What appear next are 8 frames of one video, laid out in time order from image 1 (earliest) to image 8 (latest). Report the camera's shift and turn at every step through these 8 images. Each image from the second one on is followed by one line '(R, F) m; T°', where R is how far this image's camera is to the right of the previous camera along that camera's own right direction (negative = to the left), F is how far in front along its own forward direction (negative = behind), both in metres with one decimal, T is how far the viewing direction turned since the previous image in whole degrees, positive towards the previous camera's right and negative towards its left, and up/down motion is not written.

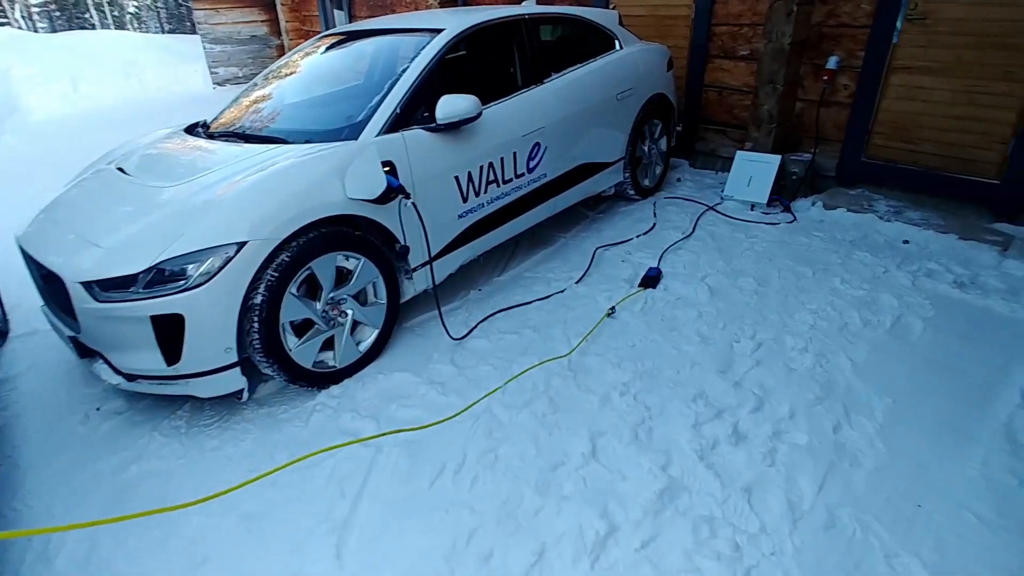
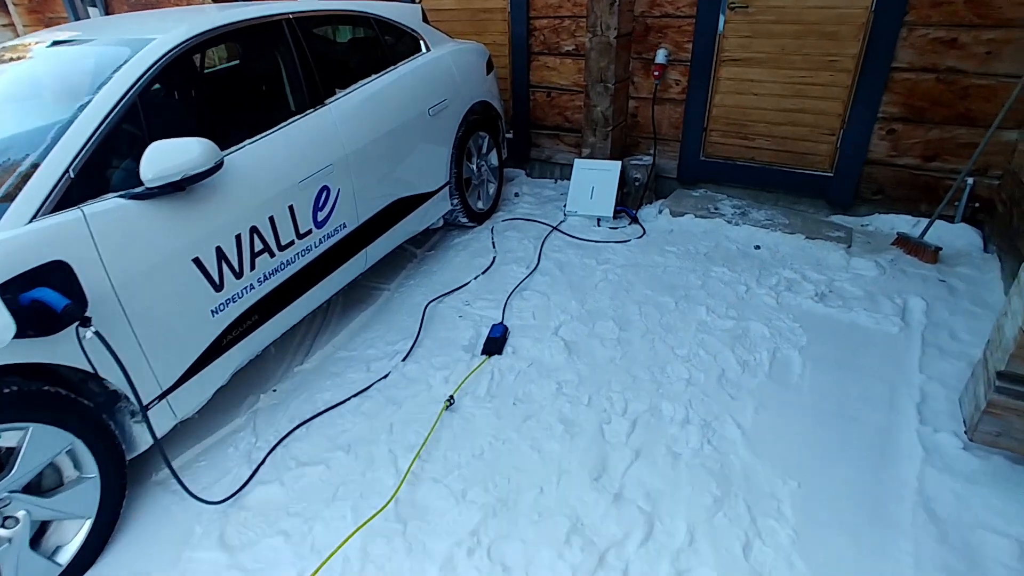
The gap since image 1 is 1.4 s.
(+0.3, +0.7) m; +13°
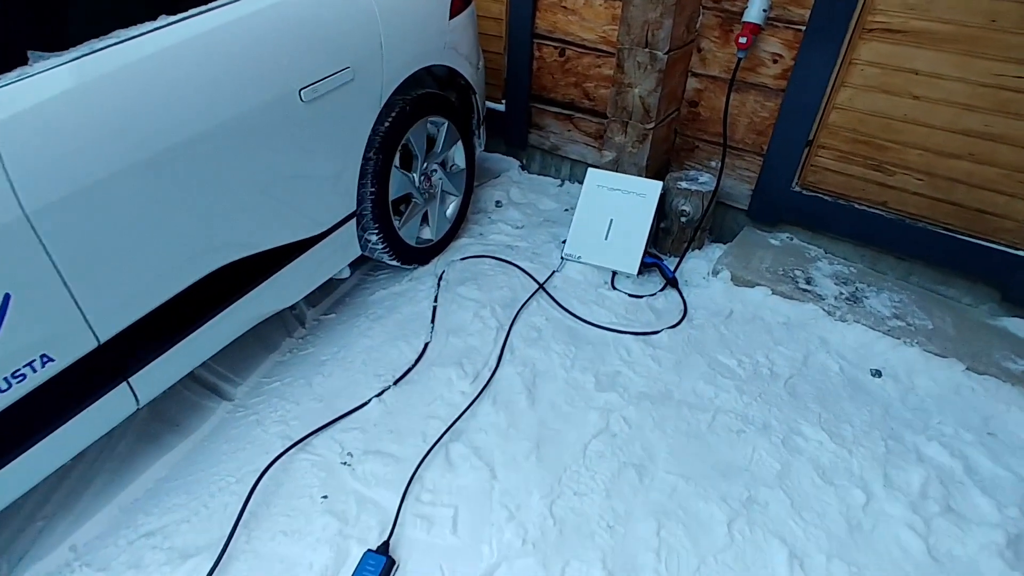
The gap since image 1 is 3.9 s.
(+0.2, +1.4) m; -2°
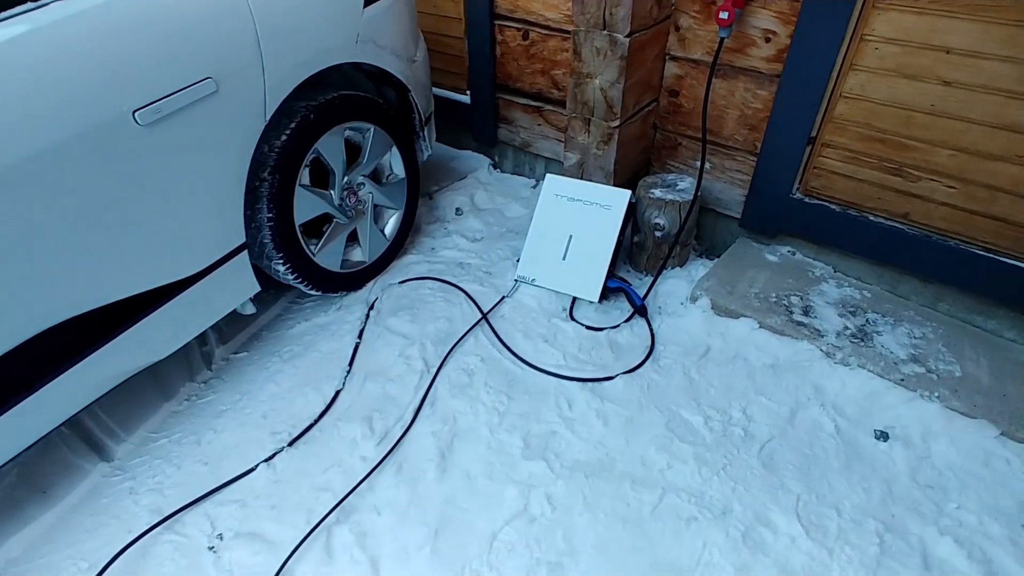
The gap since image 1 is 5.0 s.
(+0.4, +0.3) m; -5°
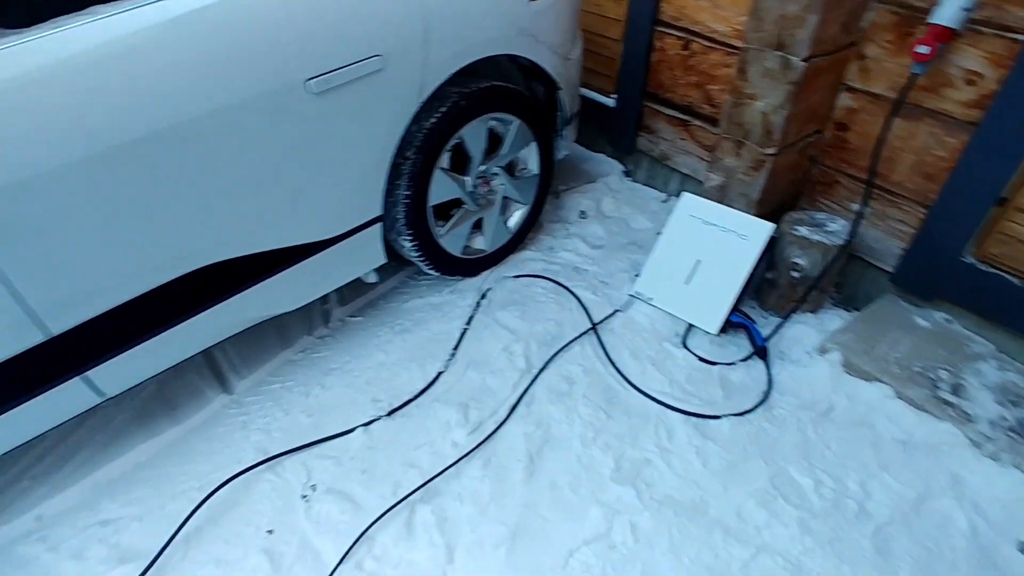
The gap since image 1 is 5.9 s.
(-0.1, 0.0) m; -9°
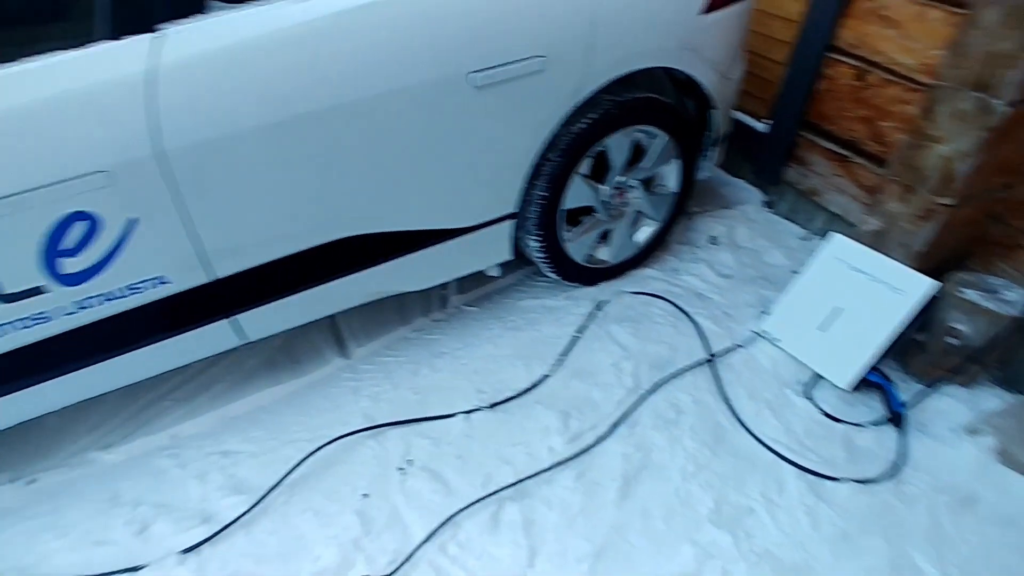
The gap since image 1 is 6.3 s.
(-0.1, 0.0) m; -10°
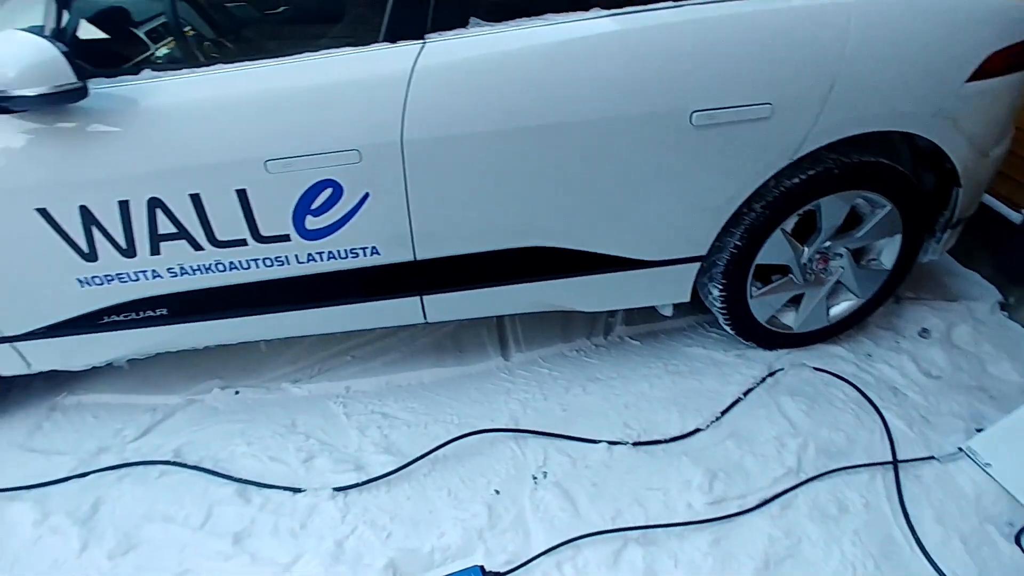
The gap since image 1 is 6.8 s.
(0.0, 0.0) m; -16°
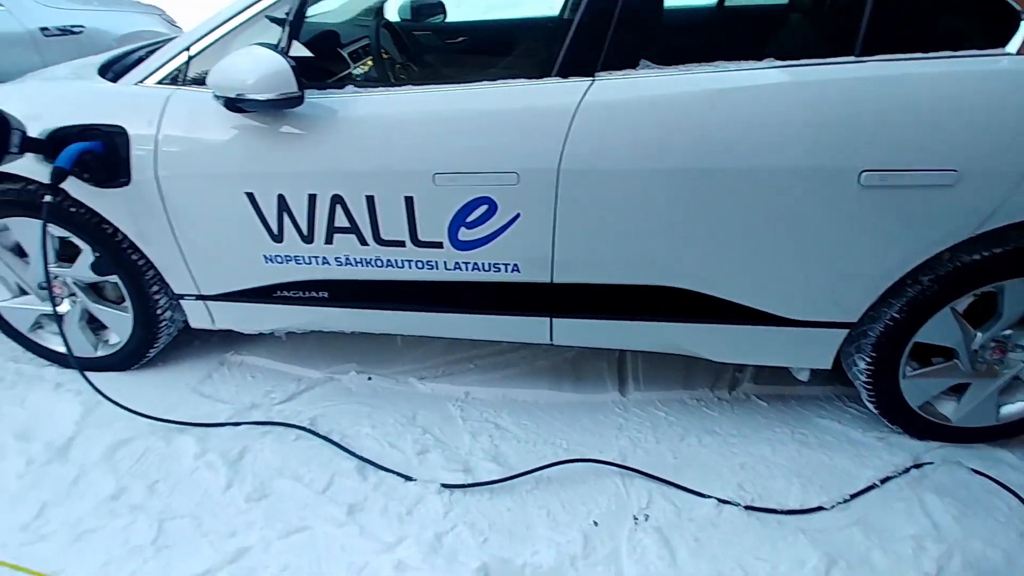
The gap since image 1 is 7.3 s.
(0.0, 0.0) m; -12°
